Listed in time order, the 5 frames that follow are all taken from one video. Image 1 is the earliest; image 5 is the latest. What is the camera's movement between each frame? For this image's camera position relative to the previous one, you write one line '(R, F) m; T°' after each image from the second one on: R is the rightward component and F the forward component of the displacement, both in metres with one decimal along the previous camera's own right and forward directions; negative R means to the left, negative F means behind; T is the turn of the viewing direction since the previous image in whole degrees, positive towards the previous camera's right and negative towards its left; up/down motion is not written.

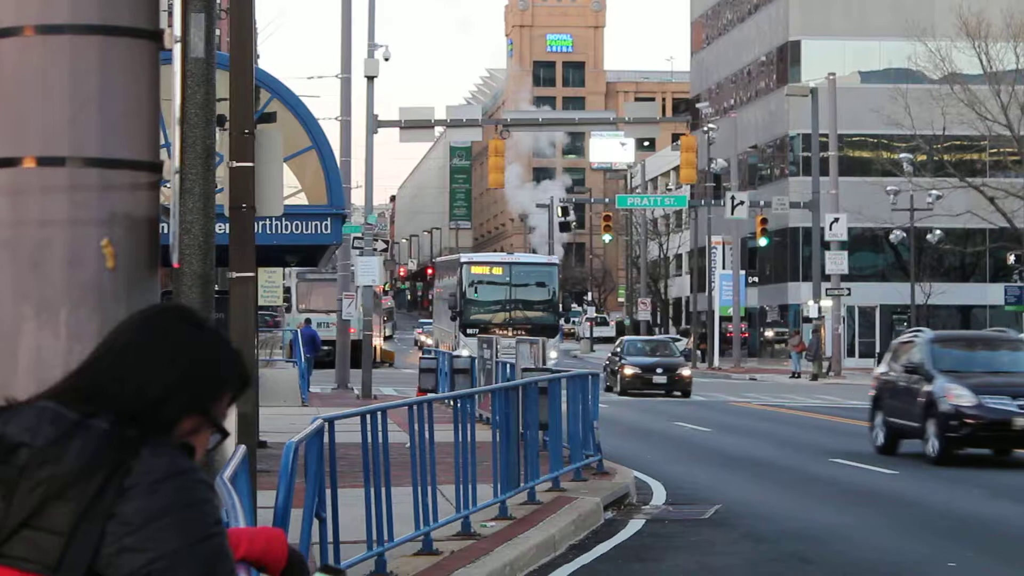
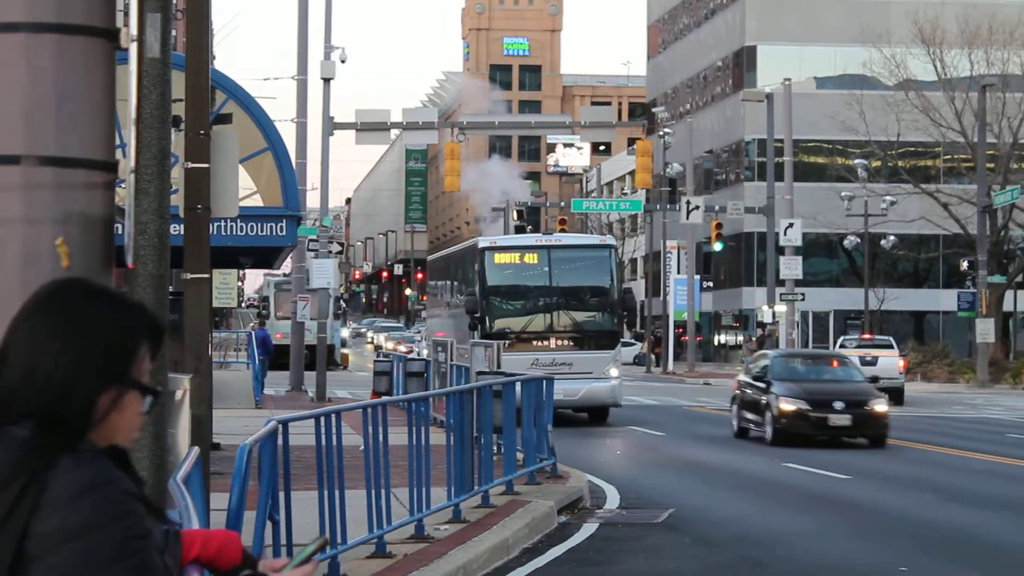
(0.0, 0.0) m; +1°
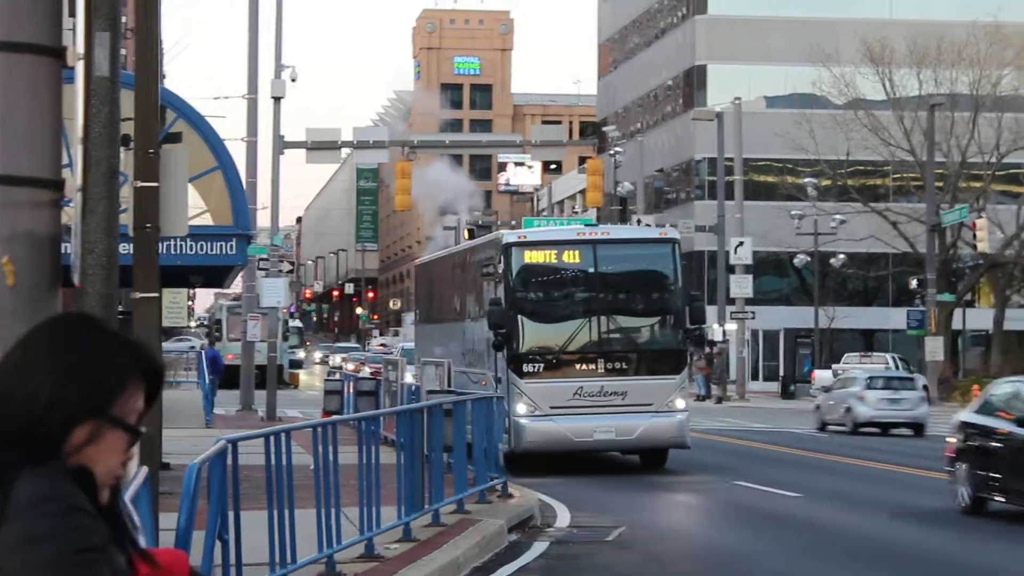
(0.0, 0.0) m; +1°
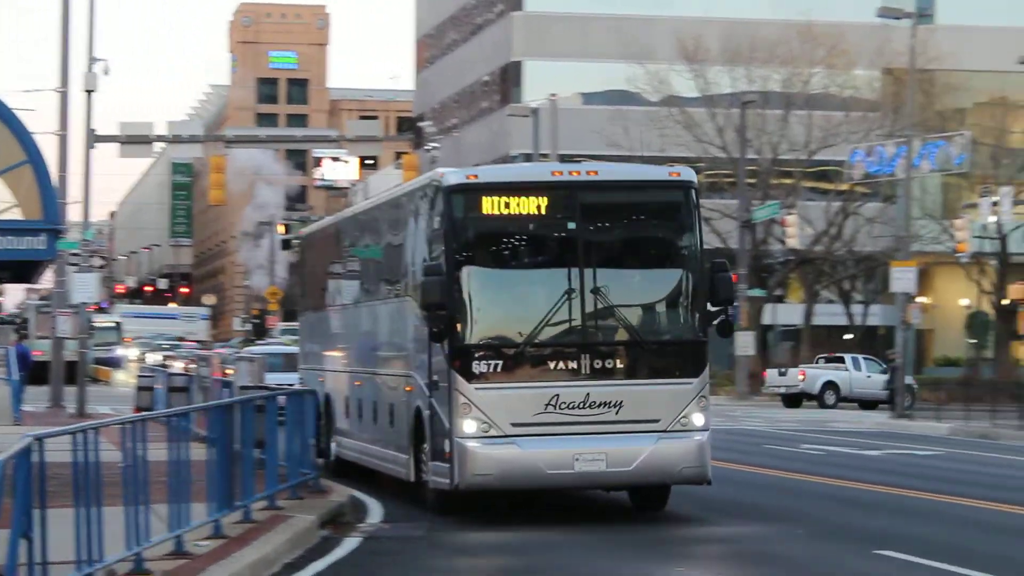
(0.0, 0.0) m; +5°
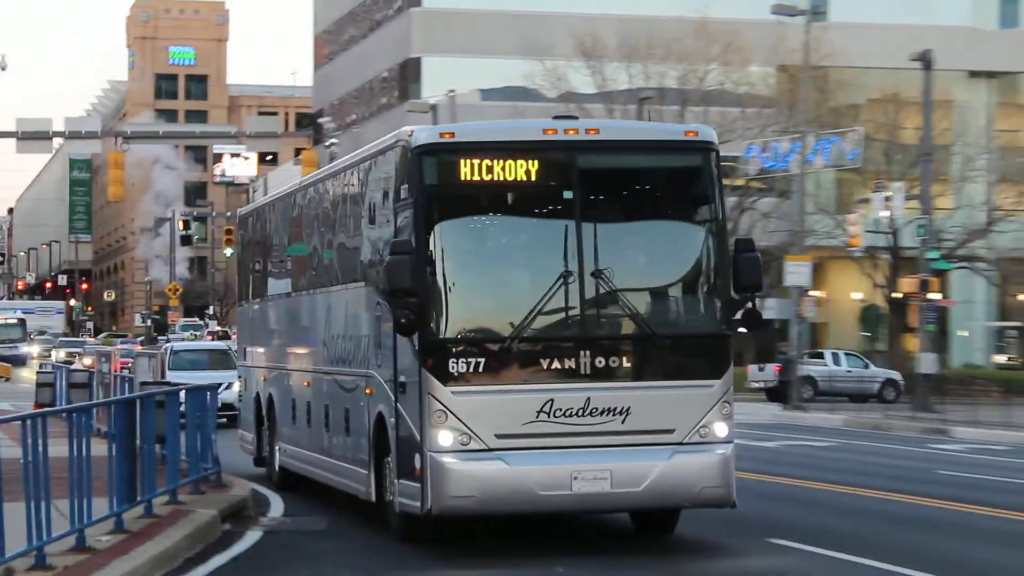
(+0.1, -0.1) m; +2°
